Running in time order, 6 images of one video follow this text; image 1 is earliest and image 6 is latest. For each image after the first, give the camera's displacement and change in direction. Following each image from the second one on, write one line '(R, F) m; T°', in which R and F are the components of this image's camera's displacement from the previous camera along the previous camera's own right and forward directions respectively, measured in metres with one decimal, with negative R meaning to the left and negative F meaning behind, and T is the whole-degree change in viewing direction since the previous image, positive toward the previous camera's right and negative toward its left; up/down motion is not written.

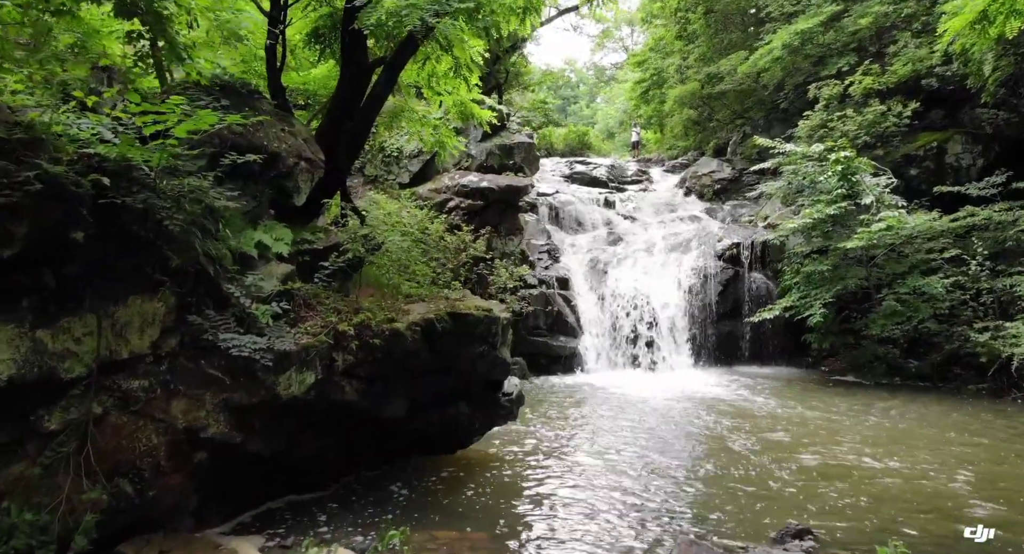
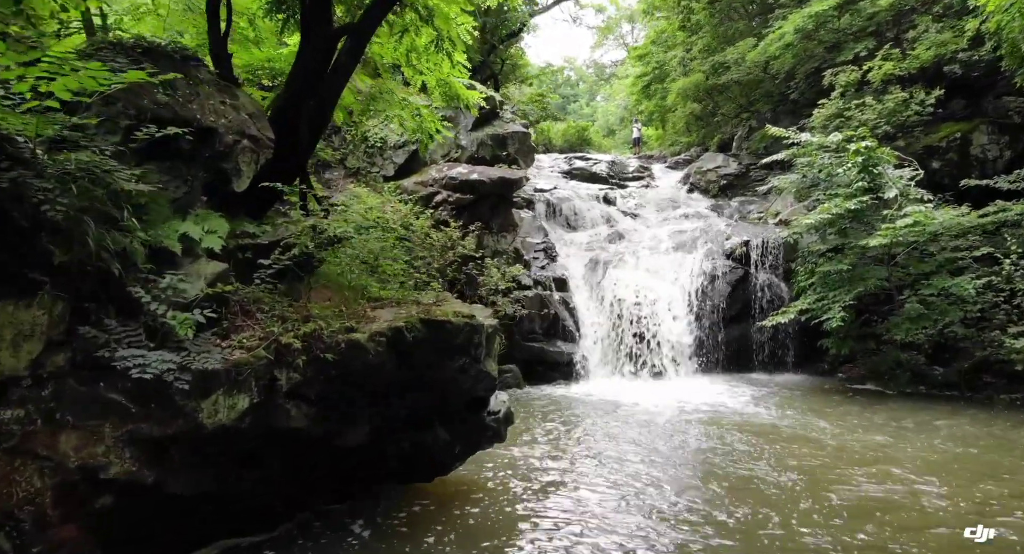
(+0.1, +1.0) m; 0°
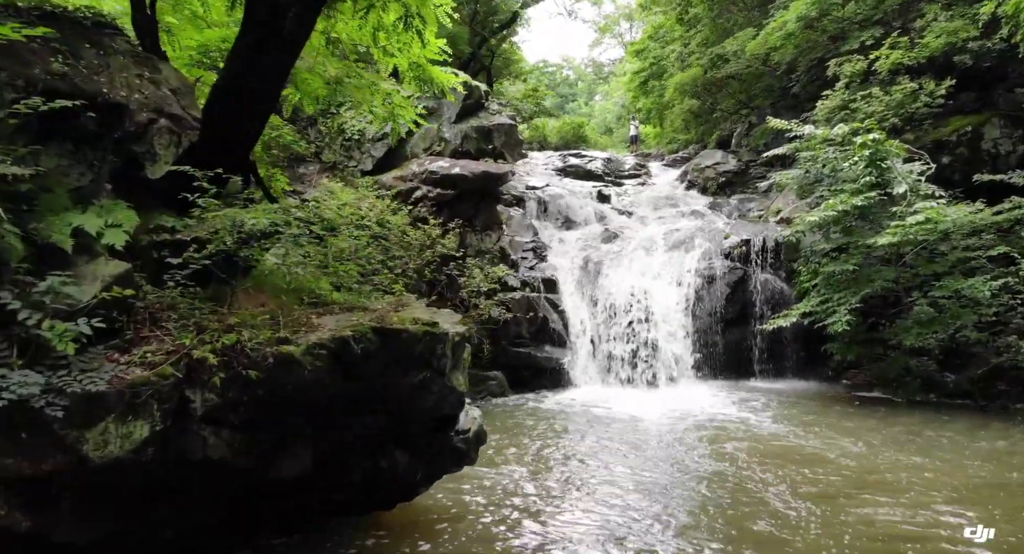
(+0.3, +0.7) m; 0°
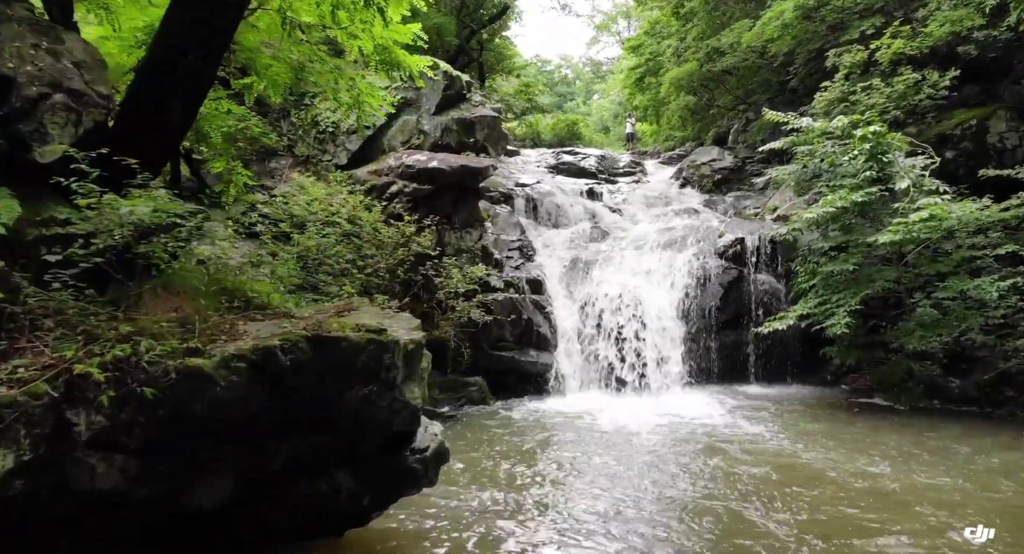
(+0.3, +0.6) m; 0°
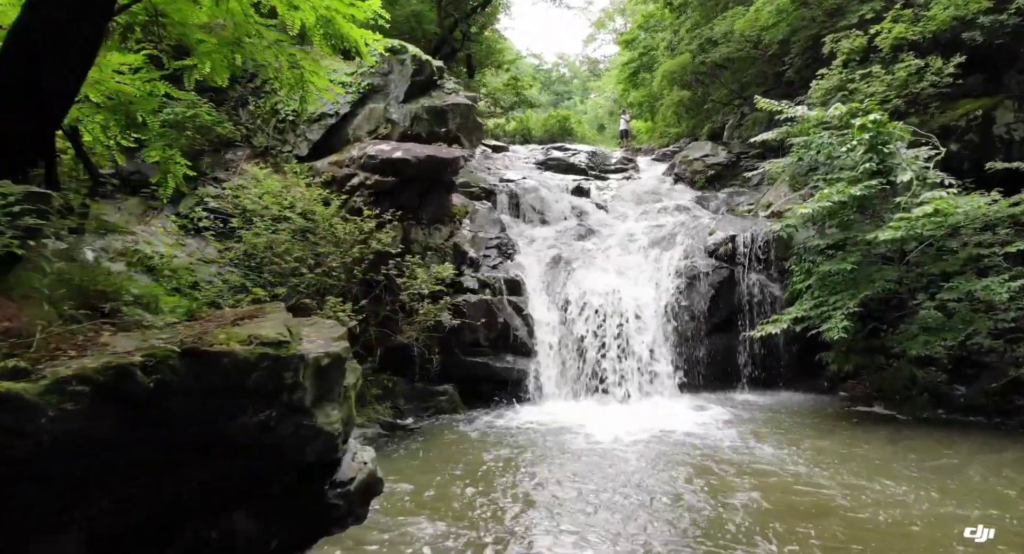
(+0.4, +0.8) m; 0°
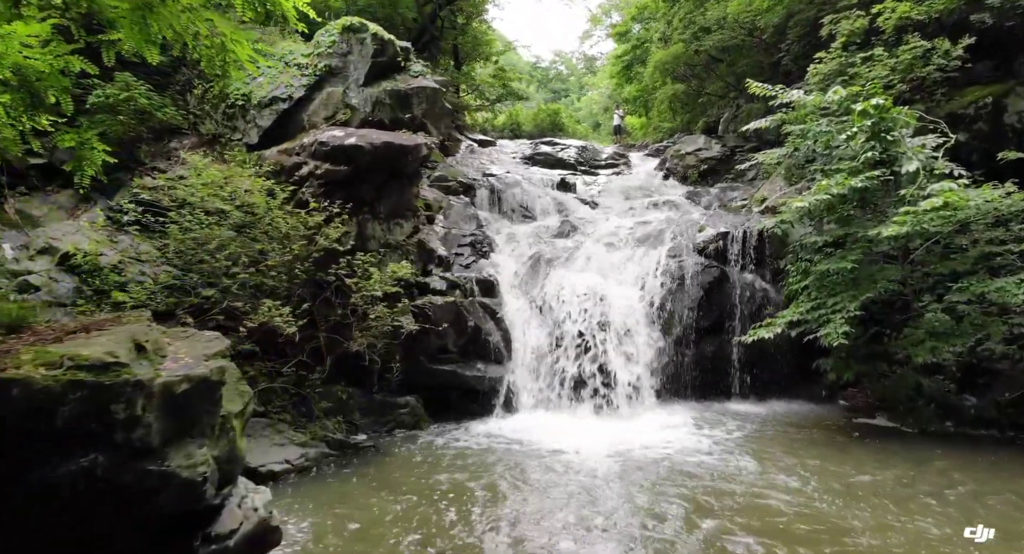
(+0.4, +0.9) m; 0°
